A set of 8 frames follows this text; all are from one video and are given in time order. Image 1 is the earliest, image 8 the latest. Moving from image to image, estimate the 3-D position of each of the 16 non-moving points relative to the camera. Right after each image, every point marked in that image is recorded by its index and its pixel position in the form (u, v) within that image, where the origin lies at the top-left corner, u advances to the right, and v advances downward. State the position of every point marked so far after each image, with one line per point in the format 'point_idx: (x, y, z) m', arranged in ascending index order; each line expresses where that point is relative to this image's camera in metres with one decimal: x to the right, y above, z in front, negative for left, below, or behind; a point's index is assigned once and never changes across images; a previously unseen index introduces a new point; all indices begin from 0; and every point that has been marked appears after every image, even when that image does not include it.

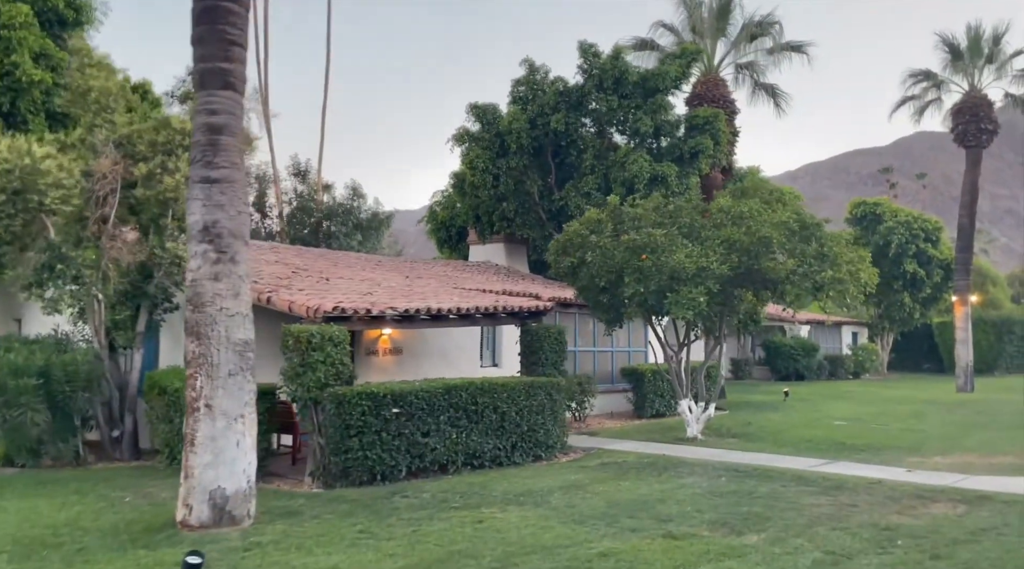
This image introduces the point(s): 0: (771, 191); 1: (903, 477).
0: (+4.2, +1.5, +14.1) m
1: (+4.7, -2.3, +10.3) m
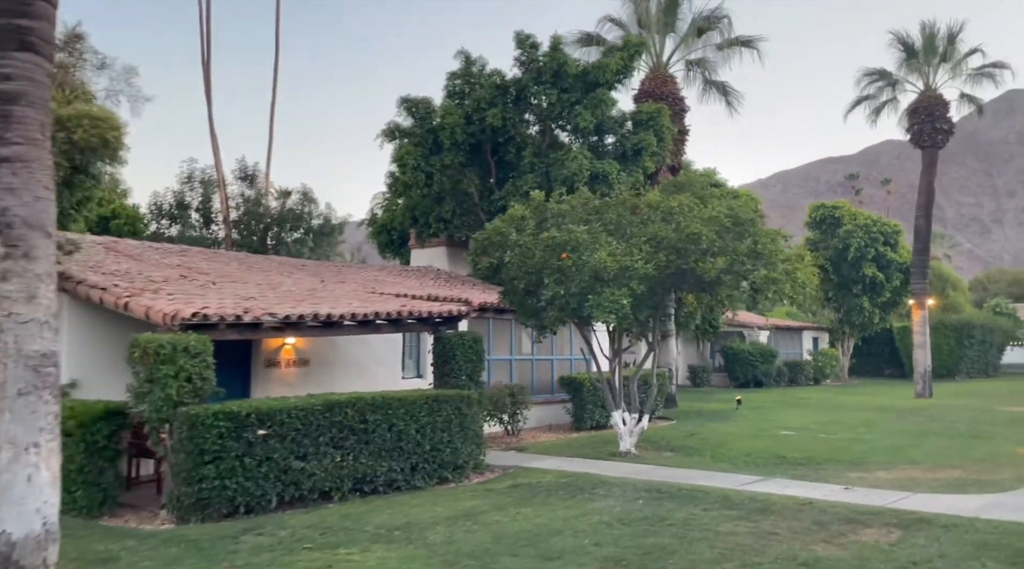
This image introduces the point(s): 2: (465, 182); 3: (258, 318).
0: (+2.9, +1.5, +13.1) m
1: (+3.6, -2.3, +9.3) m
2: (-1.1, +2.4, +19.5) m
3: (-2.7, -0.4, +9.0) m
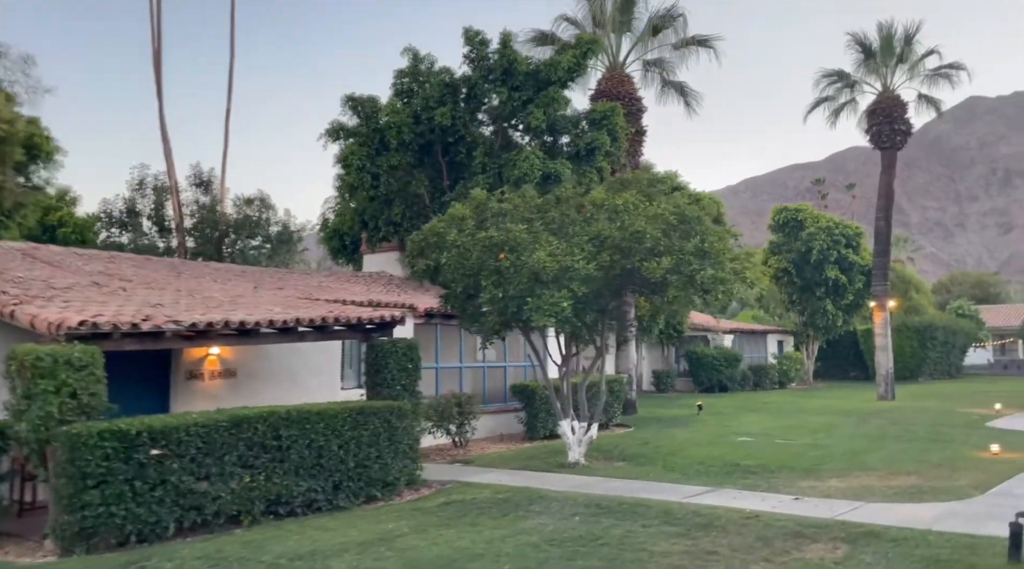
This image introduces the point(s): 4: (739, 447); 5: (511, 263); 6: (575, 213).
0: (+2.0, +1.5, +12.6) m
1: (+2.9, -2.3, +8.8) m
2: (-2.2, +2.3, +18.8) m
3: (-3.5, -0.4, +8.3) m
4: (+4.0, -2.9, +15.1) m
5: (0.0, +0.3, +10.7) m
6: (+0.9, +1.0, +11.7) m
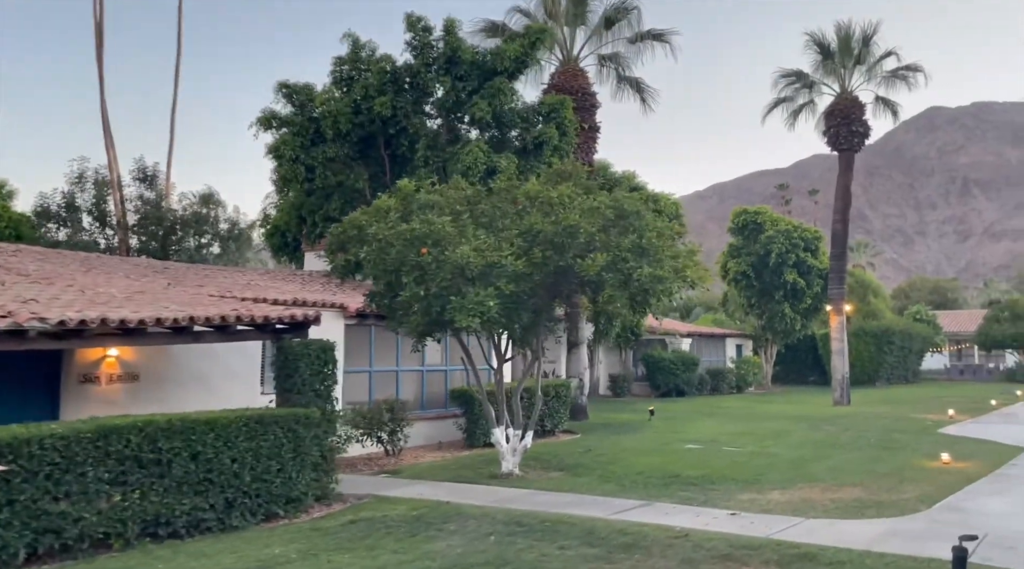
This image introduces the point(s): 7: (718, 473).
0: (+1.1, +1.5, +11.9) m
1: (+2.0, -2.3, +8.1) m
2: (-3.4, +2.3, +17.9) m
3: (-4.3, -0.3, +7.4) m
4: (+2.9, -2.9, +14.5) m
5: (-0.9, +0.3, +9.9) m
6: (-0.1, +1.0, +10.9) m
7: (+2.9, -2.7, +12.1) m
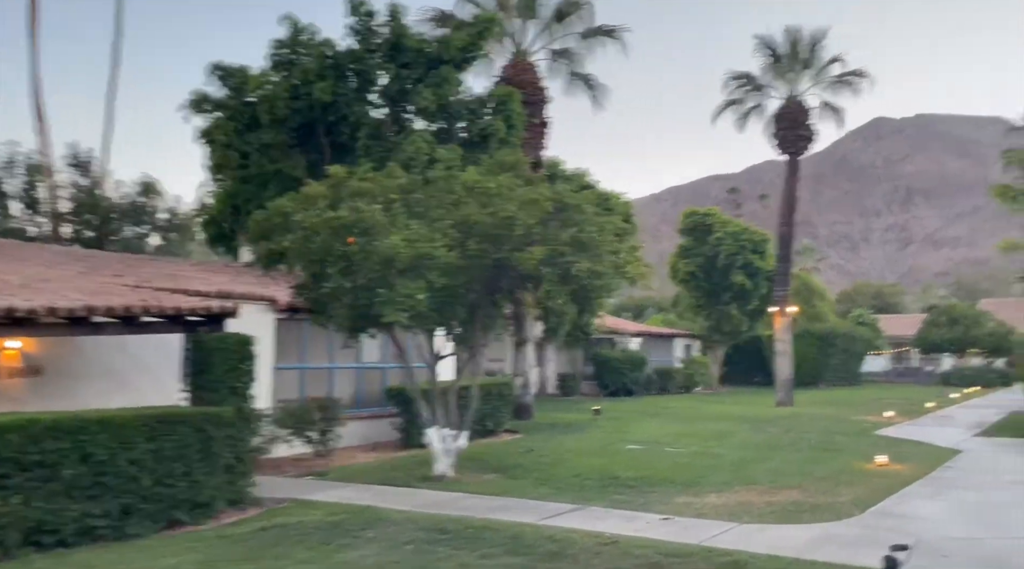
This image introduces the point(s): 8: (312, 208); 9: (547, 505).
0: (+0.2, +1.5, +11.4) m
1: (+1.3, -2.3, +7.7) m
2: (-4.6, +2.4, +17.2) m
3: (-4.9, -0.2, +6.6) m
4: (+1.9, -2.9, +14.1) m
5: (-1.7, +0.4, +9.3) m
6: (-0.9, +1.1, +10.4) m
7: (+2.0, -2.7, +11.8) m
8: (-2.4, +0.9, +10.2) m
9: (+0.4, -2.4, +9.4) m
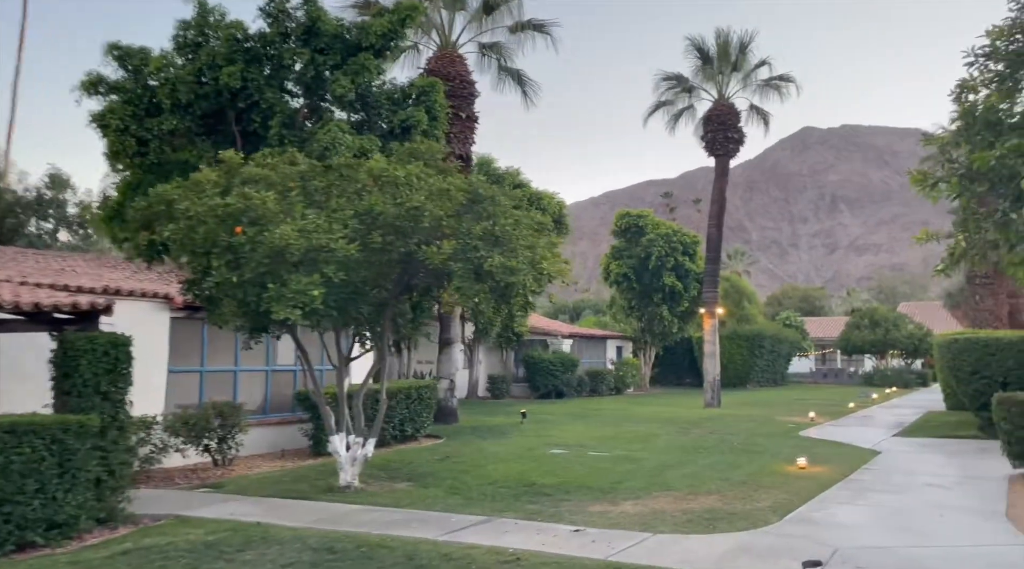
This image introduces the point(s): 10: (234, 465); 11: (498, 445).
0: (-0.9, +1.6, +10.8) m
1: (+0.4, -2.2, +7.1) m
2: (-6.1, +2.5, +16.2) m
3: (-5.7, -0.1, +5.6) m
4: (+0.5, -2.9, +13.5) m
5: (-2.7, +0.4, +8.5) m
6: (-1.9, +1.2, +9.6) m
7: (+0.8, -2.6, +11.2) m
8: (-3.4, +1.0, +9.3) m
9: (-0.6, -2.4, +8.7) m
10: (-4.3, -2.8, +13.0) m
11: (-0.3, -3.1, +16.4) m
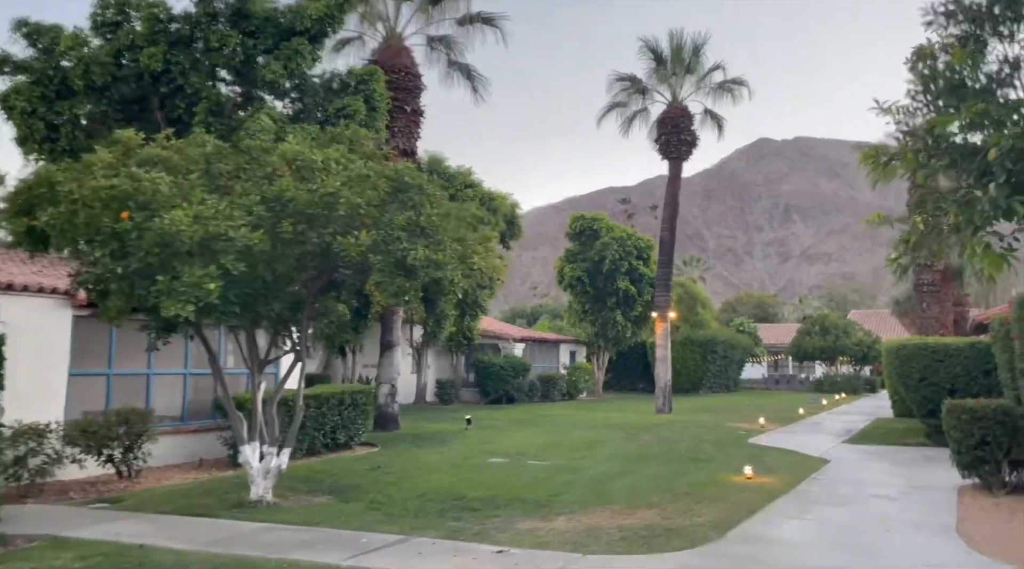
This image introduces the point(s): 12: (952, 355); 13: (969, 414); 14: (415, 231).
0: (-1.7, +1.6, +9.9) m
1: (-0.2, -2.2, +6.3) m
2: (-7.2, +2.6, +15.1) m
3: (-6.2, 0.0, +4.5) m
4: (-0.5, -2.8, +12.7) m
5: (-3.4, +0.5, +7.6) m
6: (-2.7, +1.2, +8.7) m
7: (0.0, -2.6, +10.4) m
8: (-4.2, +1.1, +8.4) m
9: (-1.3, -2.3, +7.9) m
10: (-5.3, -2.7, +12.0) m
11: (-1.4, -3.1, +15.6) m
12: (+8.6, -1.4, +16.6) m
13: (+6.2, -1.8, +11.5) m
14: (-1.0, +0.5, +8.8) m
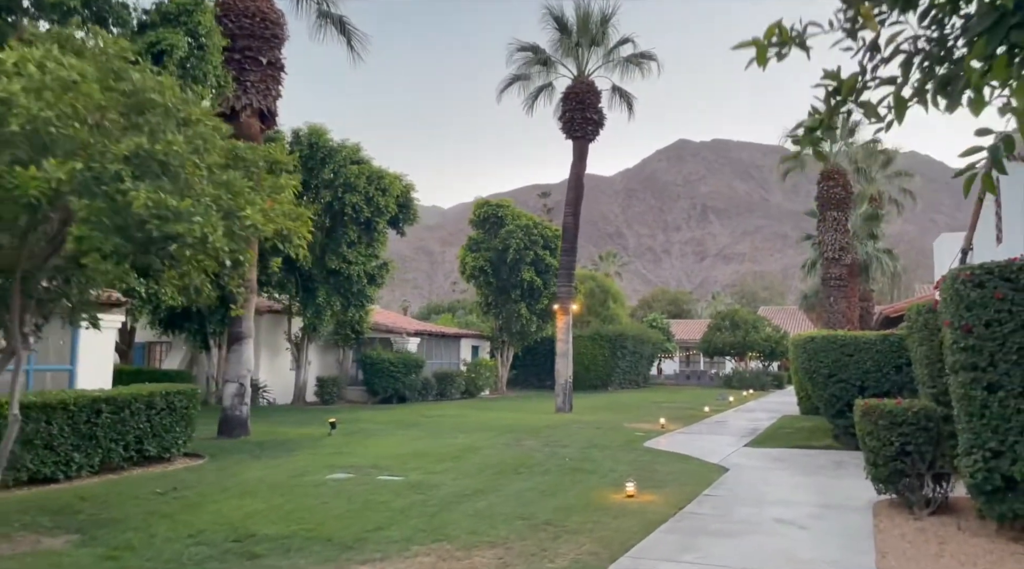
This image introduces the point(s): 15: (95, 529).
0: (-3.5, +1.9, +7.2) m
1: (-1.7, -1.9, +3.8) m
2: (-9.4, +2.9, +11.9) m
3: (-7.5, +0.3, +1.4) m
4: (-2.5, -2.5, +10.2) m
5: (-4.9, +0.8, +4.8) m
6: (-4.3, +1.5, +6.0) m
7: (-1.9, -2.3, +7.9) m
8: (-5.8, +1.4, +5.5) m
9: (-2.9, -2.1, +5.2) m
10: (-7.2, -2.4, +9.0) m
11: (-3.7, -2.8, +12.9) m
12: (+6.2, -1.1, +14.8) m
13: (+4.3, -1.5, +9.6) m
14: (-2.7, +0.8, +6.2) m
15: (-4.1, -2.4, +8.3) m
